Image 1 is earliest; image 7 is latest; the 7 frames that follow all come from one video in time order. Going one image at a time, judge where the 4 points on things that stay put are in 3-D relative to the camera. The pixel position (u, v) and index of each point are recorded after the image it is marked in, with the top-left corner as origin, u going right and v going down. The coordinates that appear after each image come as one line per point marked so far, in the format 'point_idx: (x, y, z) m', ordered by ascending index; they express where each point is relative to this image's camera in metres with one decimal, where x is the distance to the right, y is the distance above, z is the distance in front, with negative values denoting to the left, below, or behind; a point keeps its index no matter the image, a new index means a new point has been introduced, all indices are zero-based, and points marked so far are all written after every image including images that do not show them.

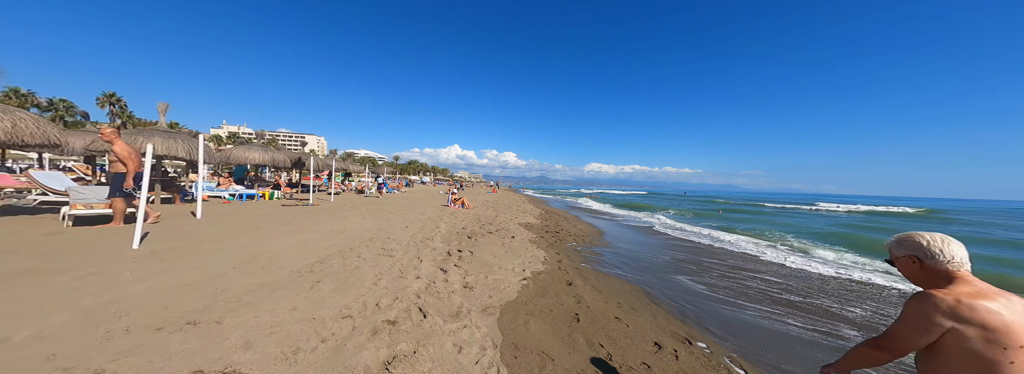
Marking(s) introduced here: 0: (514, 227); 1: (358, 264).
0: (0.0, -1.6, +10.2) m
1: (-2.3, -1.1, +4.0) m
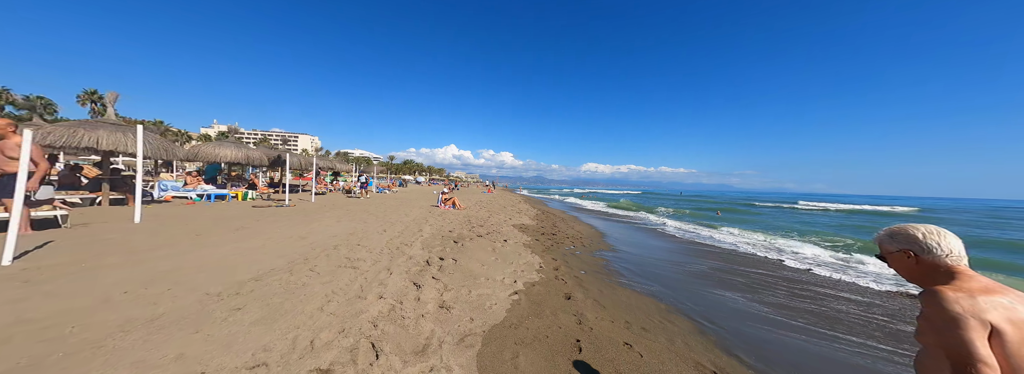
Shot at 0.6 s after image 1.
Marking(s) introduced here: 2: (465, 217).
0: (-0.2, -1.5, +9.5) m
1: (-2.5, -1.1, +3.2) m
2: (-1.8, -1.2, +10.4) m
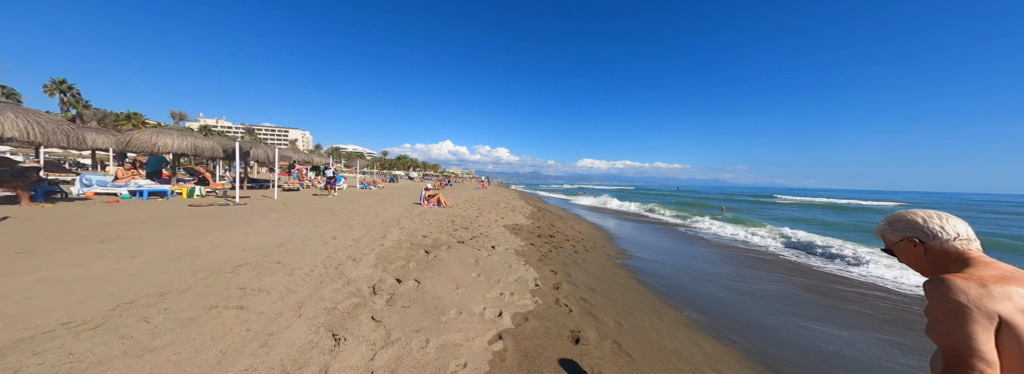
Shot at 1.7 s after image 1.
0: (-0.5, -1.4, +8.1) m
1: (-2.6, -1.1, +1.8) m
2: (-2.1, -1.0, +9.0) m
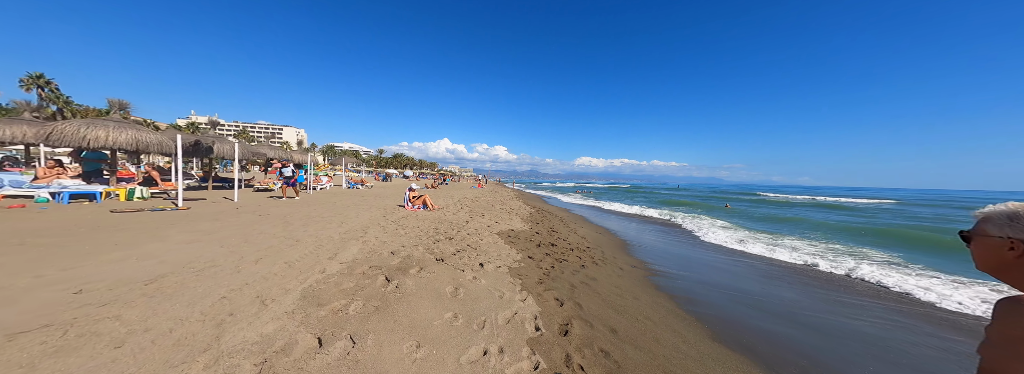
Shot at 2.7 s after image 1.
0: (-0.6, -1.4, +6.8) m
1: (-2.7, -1.1, +0.4) m
2: (-2.3, -1.0, +7.7) m
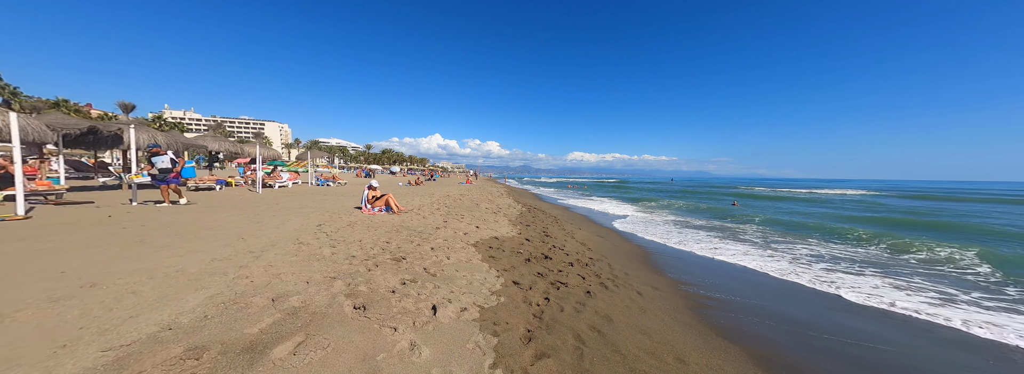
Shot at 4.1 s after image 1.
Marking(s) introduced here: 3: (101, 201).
0: (-1.0, -1.3, +4.9) m
1: (-2.9, -1.2, -1.5) m
2: (-2.7, -1.0, +5.8) m
3: (-11.0, -0.3, +7.2) m
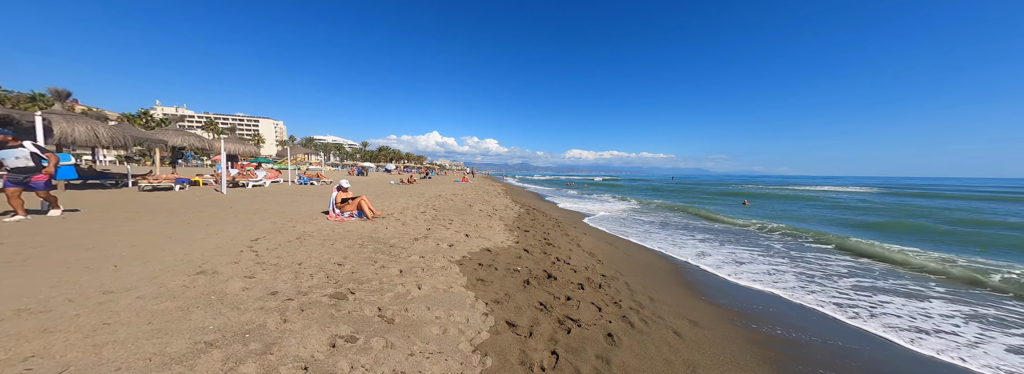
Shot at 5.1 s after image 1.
0: (-1.1, -1.4, +3.6) m
1: (-3.0, -1.3, -2.8) m
2: (-2.8, -1.0, +4.5) m
3: (-11.1, -0.4, +5.9) m
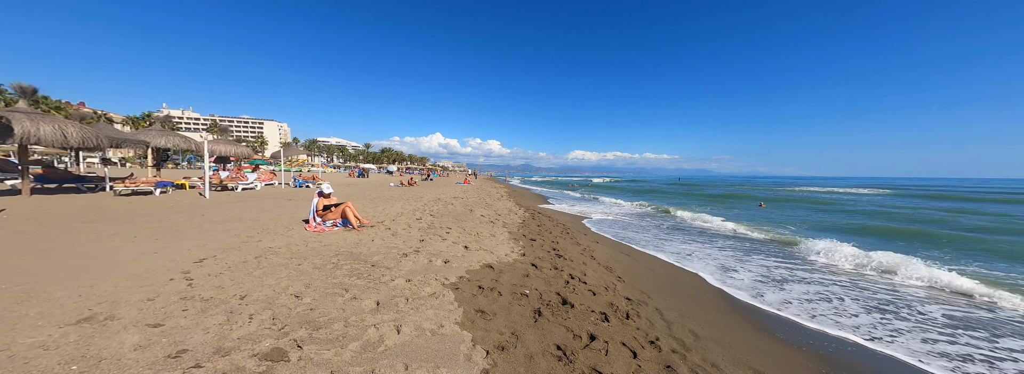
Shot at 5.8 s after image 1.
0: (-1.0, -1.5, +2.7) m
1: (-3.0, -1.4, -3.7) m
2: (-2.7, -1.1, +3.6) m
3: (-11.0, -0.5, +5.1) m
